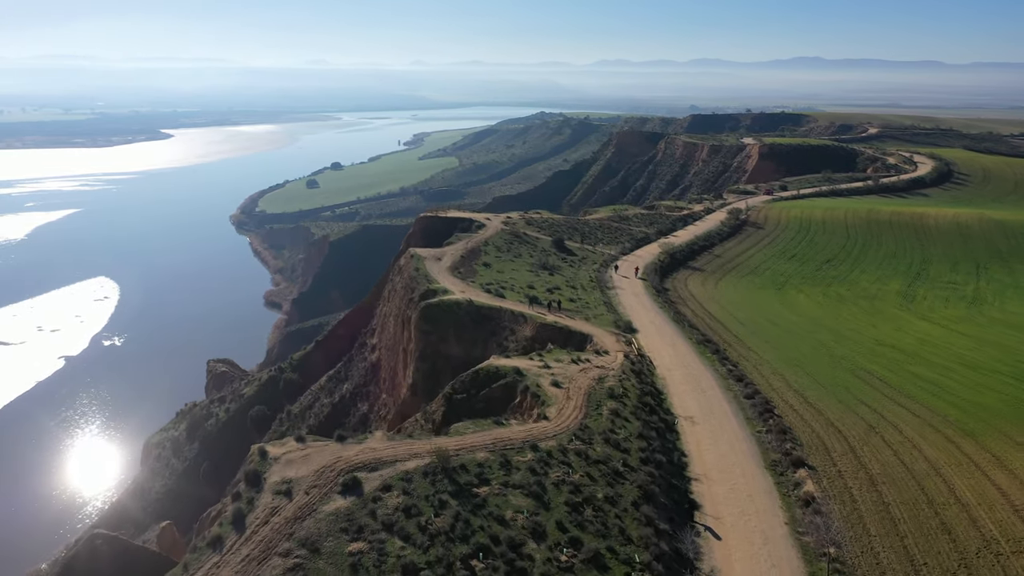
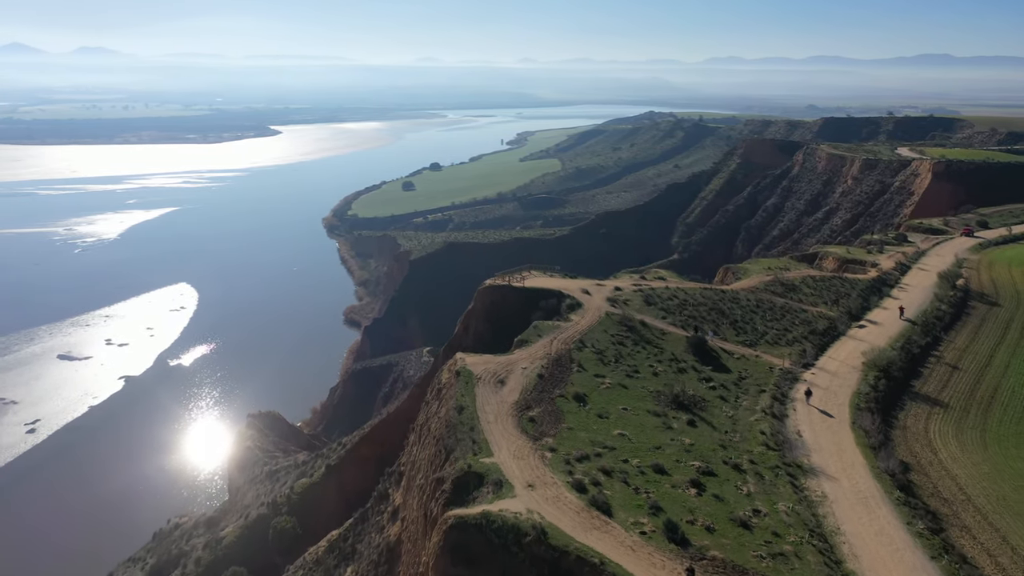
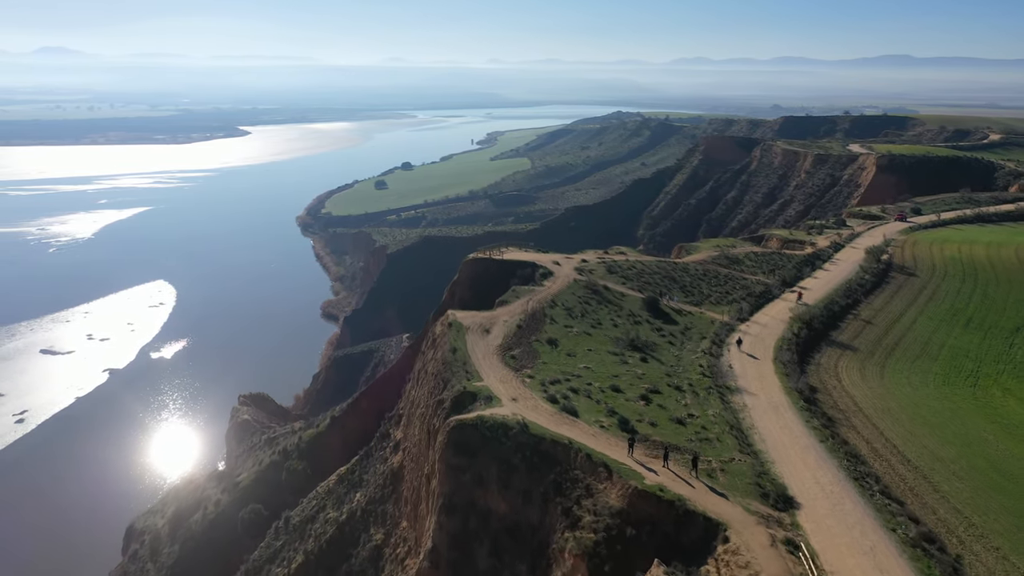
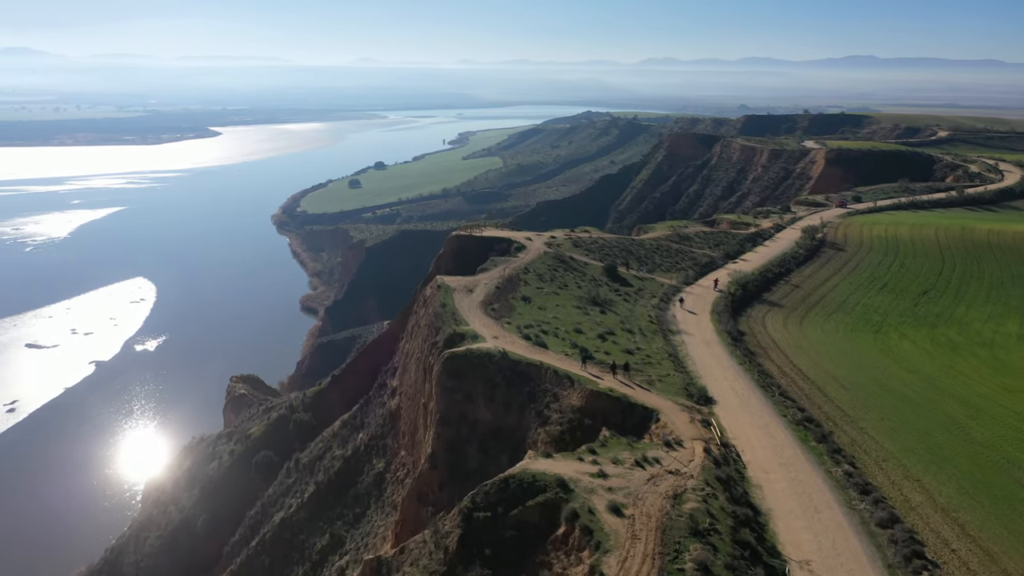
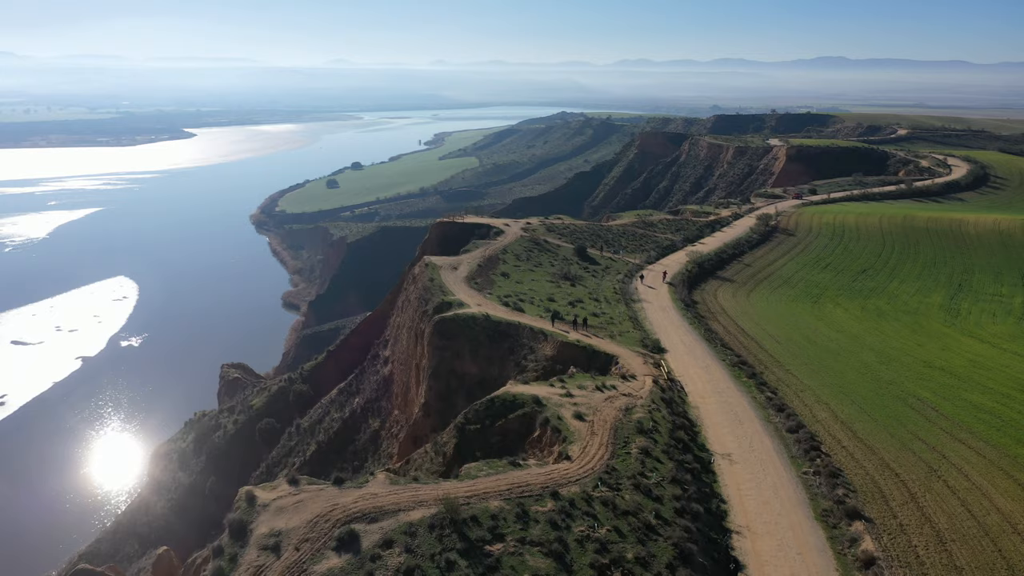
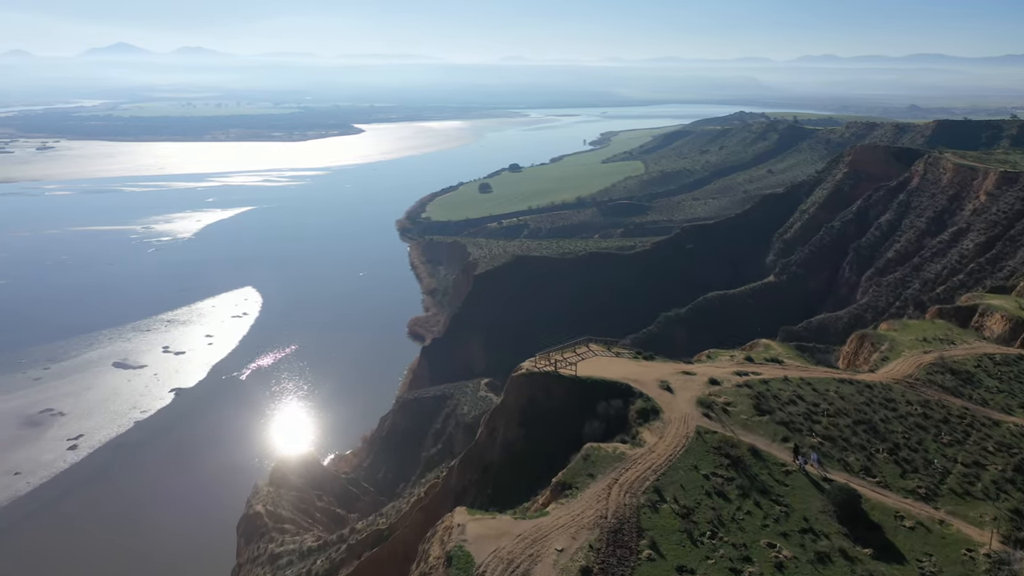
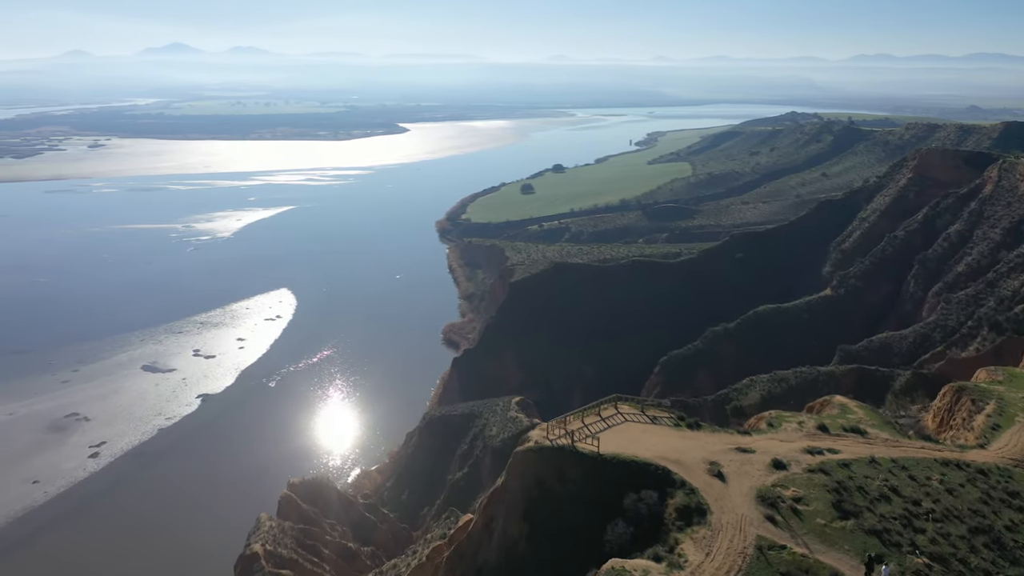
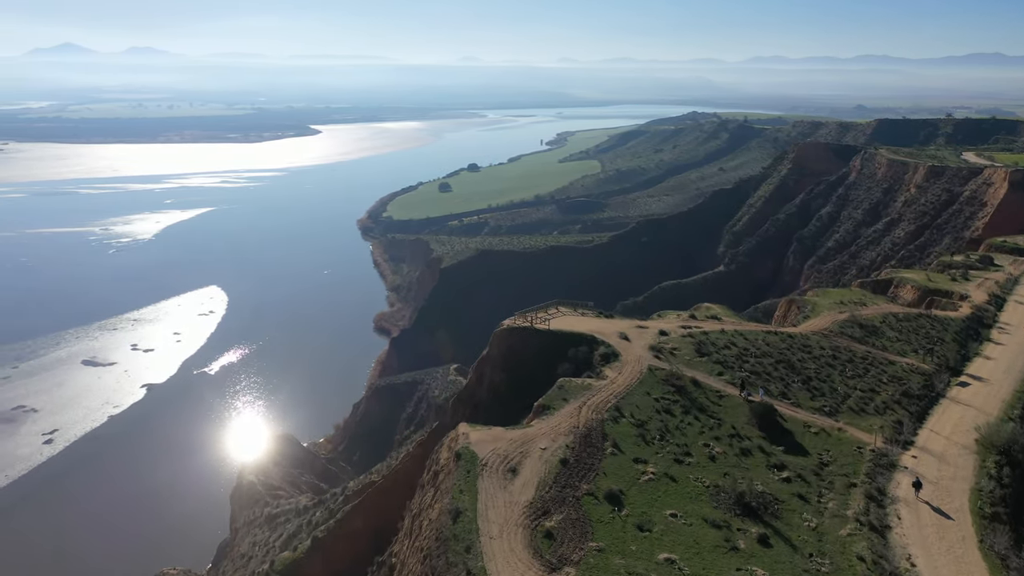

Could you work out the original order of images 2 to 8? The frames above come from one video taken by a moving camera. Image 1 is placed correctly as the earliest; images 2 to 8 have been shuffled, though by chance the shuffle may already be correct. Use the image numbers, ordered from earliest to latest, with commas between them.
5, 4, 3, 2, 8, 6, 7
